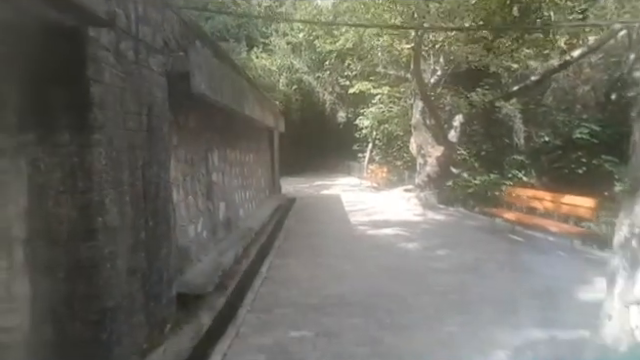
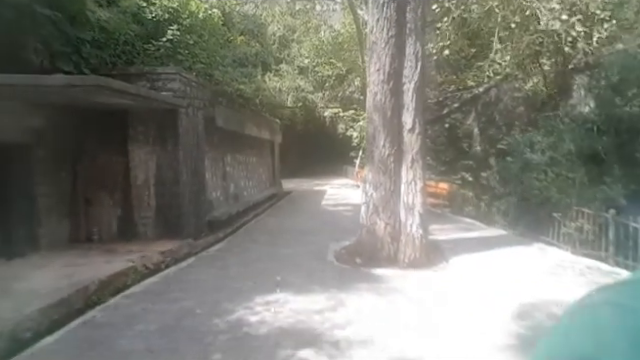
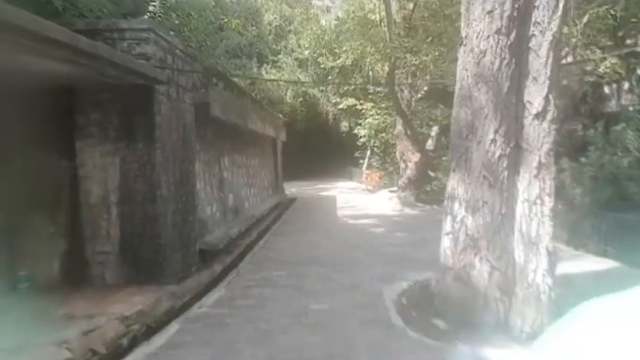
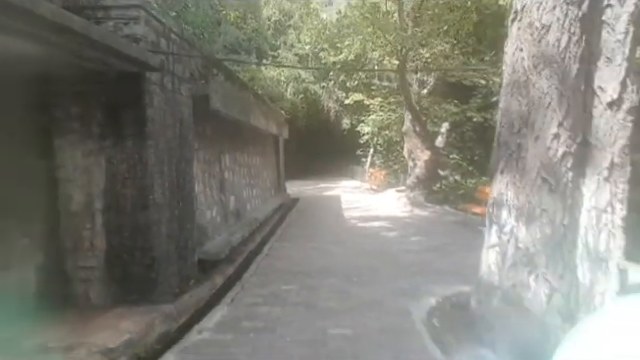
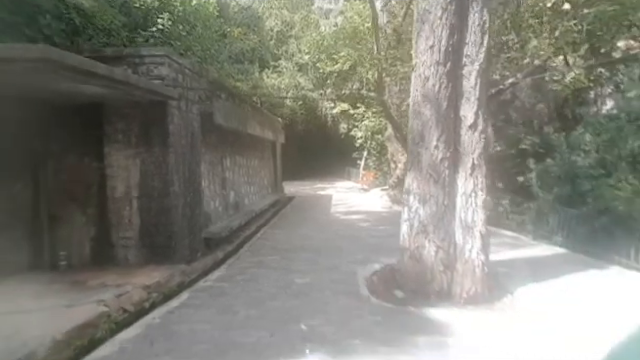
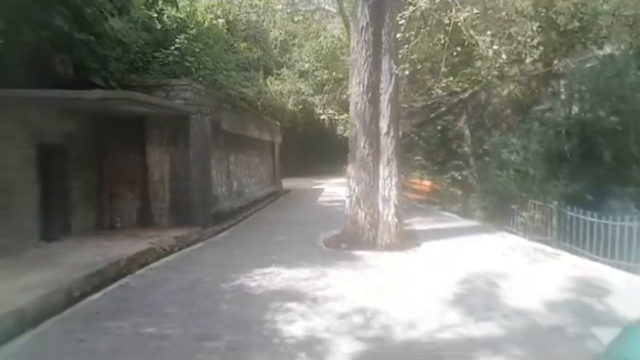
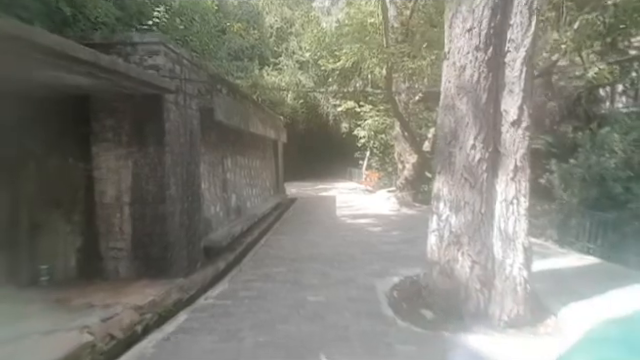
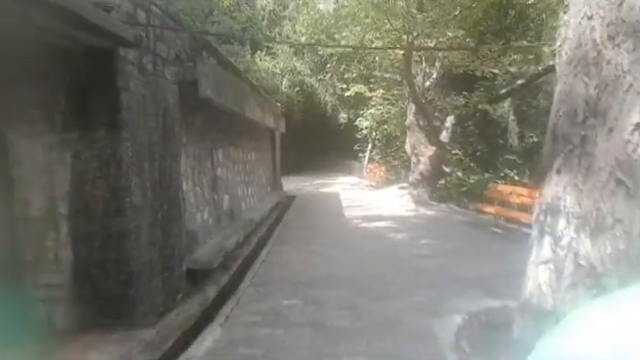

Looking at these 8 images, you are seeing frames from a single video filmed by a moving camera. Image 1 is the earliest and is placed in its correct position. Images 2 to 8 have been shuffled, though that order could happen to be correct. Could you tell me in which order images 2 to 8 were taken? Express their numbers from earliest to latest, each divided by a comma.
8, 4, 3, 7, 5, 2, 6
